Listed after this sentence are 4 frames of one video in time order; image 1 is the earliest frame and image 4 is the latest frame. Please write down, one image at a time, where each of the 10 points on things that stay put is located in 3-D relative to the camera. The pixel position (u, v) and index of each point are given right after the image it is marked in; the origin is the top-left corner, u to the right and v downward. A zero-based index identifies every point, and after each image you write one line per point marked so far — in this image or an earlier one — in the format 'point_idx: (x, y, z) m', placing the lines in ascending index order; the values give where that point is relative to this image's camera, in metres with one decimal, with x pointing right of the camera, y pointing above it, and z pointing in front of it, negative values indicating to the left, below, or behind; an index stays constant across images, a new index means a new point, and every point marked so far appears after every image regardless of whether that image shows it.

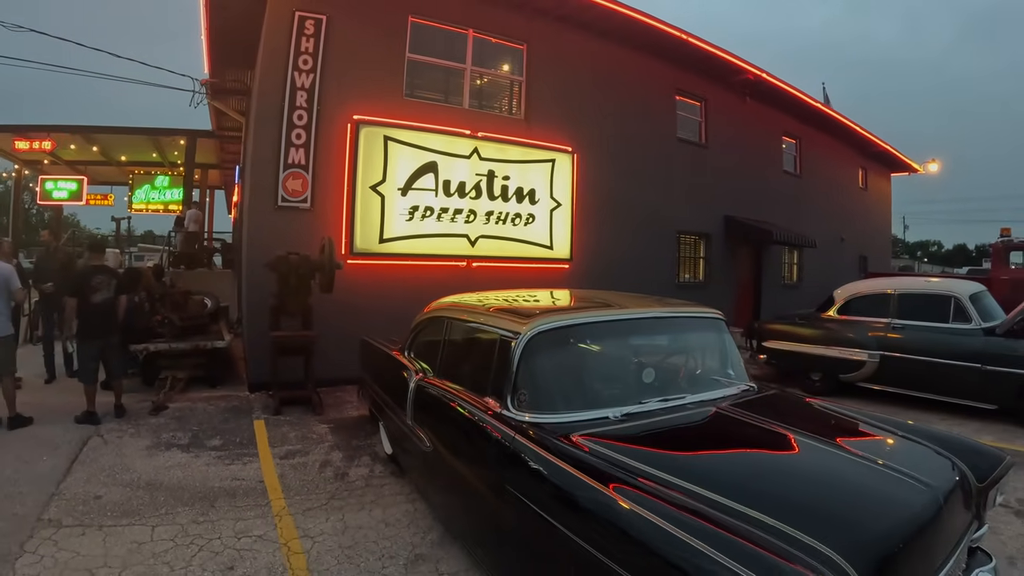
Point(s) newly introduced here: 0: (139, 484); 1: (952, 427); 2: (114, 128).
0: (-2.4, -1.3, +3.6) m
1: (+5.0, -1.7, +6.5) m
2: (-6.8, +2.7, +9.8) m
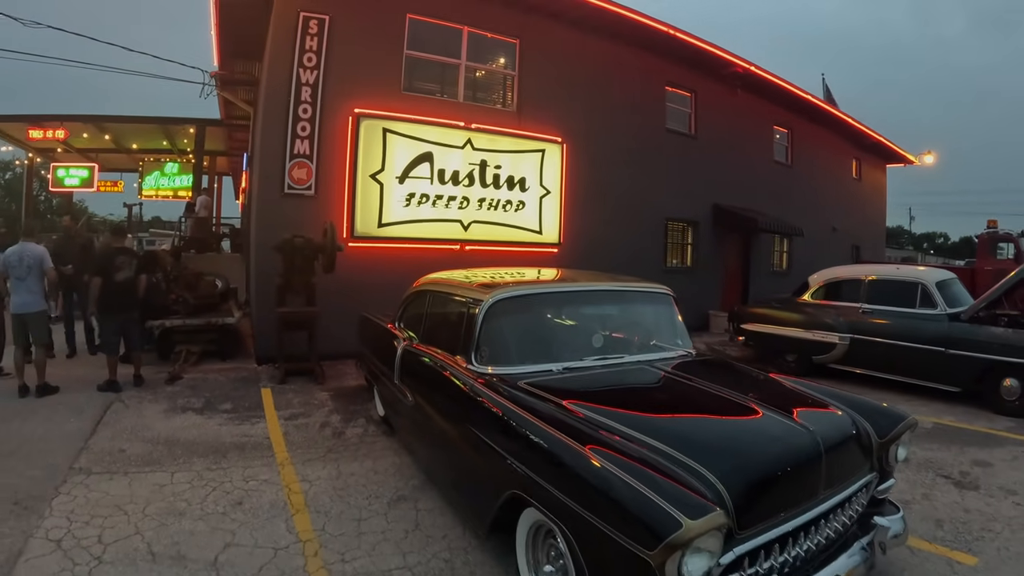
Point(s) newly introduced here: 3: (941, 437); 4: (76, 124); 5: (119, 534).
0: (-2.5, -1.1, +4.1) m
1: (+4.9, -1.5, +6.9) m
2: (-6.9, +3.0, +10.2) m
3: (+4.3, -1.7, +5.8) m
4: (-7.4, +2.8, +9.6) m
5: (-1.9, -1.2, +2.8) m
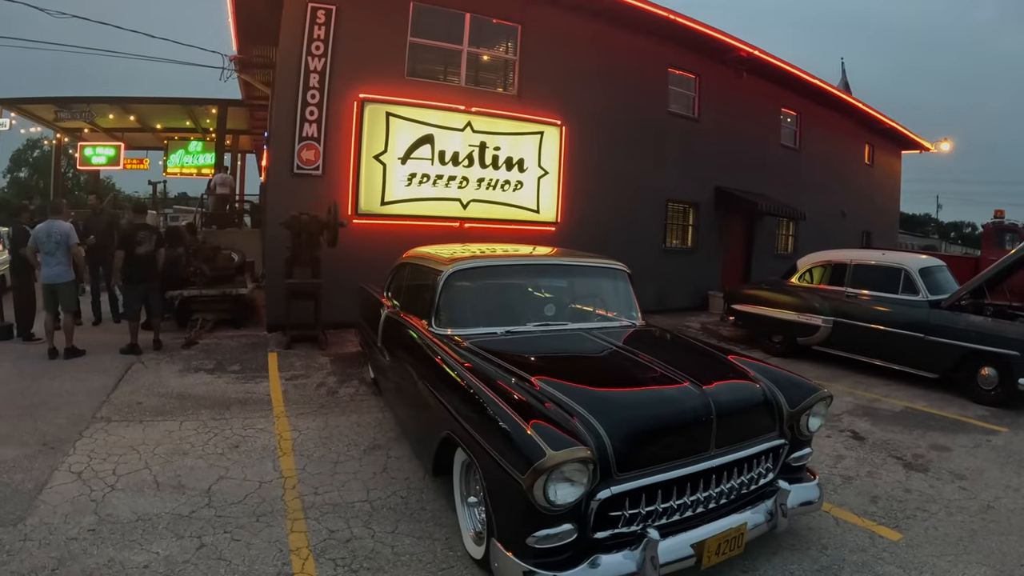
0: (-2.8, -0.9, +4.7) m
1: (+4.7, -1.3, +7.2) m
2: (-6.8, +3.6, +10.8) m
3: (+4.1, -1.5, +6.1) m
4: (-7.3, +3.3, +10.2) m
5: (-2.2, -1.1, +3.4) m
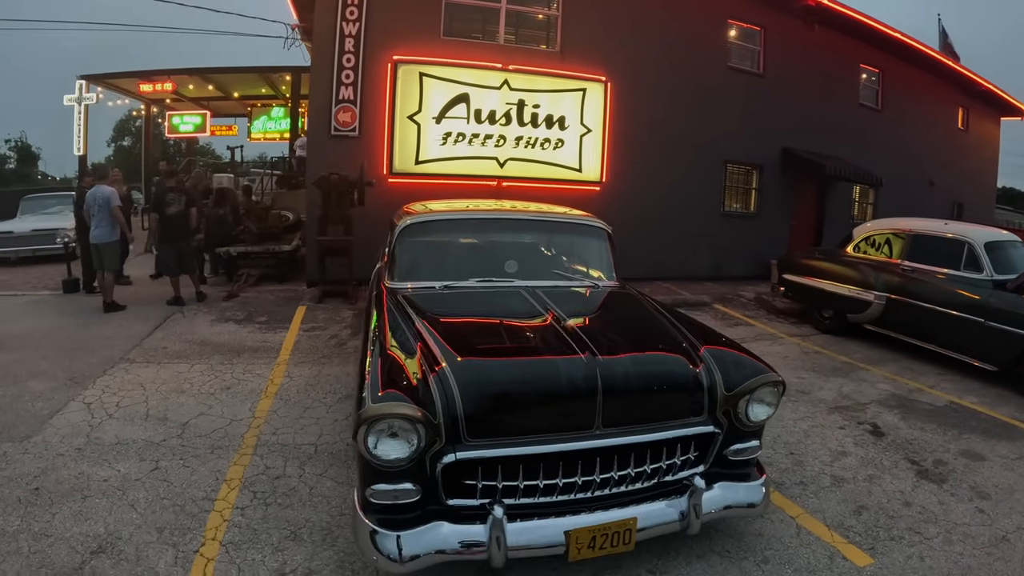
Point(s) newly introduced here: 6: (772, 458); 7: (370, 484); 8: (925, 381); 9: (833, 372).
0: (-2.9, -0.5, +5.2) m
1: (+4.9, -1.0, +6.5) m
2: (-5.8, +4.5, +11.6) m
3: (+4.1, -1.3, +5.5) m
4: (-6.4, +4.1, +11.2) m
5: (-2.6, -0.8, +3.9) m
6: (+2.0, -1.3, +4.3) m
7: (-0.5, -0.7, +2.1) m
8: (+4.6, -1.1, +6.4) m
9: (+3.7, -1.0, +6.6) m
